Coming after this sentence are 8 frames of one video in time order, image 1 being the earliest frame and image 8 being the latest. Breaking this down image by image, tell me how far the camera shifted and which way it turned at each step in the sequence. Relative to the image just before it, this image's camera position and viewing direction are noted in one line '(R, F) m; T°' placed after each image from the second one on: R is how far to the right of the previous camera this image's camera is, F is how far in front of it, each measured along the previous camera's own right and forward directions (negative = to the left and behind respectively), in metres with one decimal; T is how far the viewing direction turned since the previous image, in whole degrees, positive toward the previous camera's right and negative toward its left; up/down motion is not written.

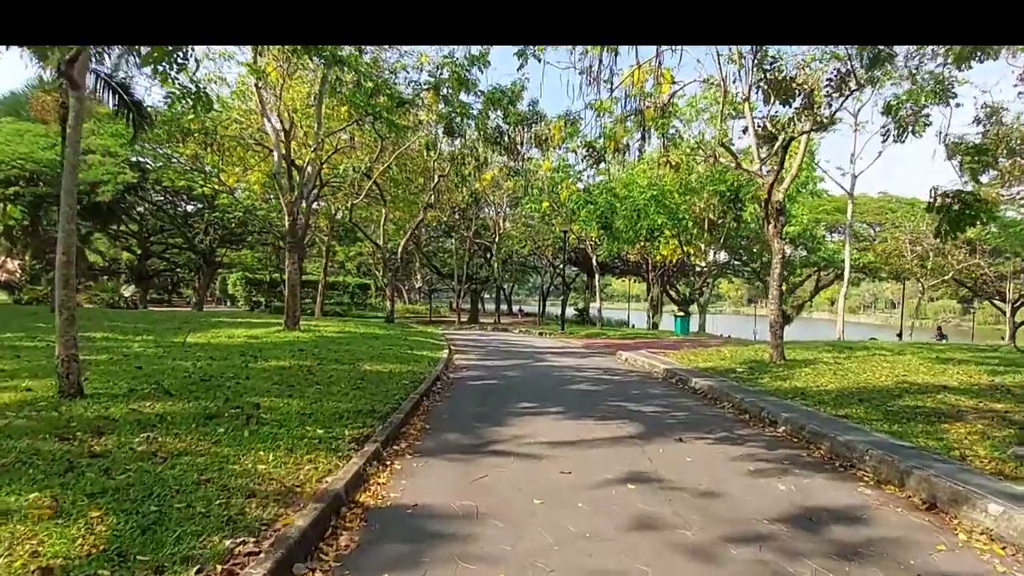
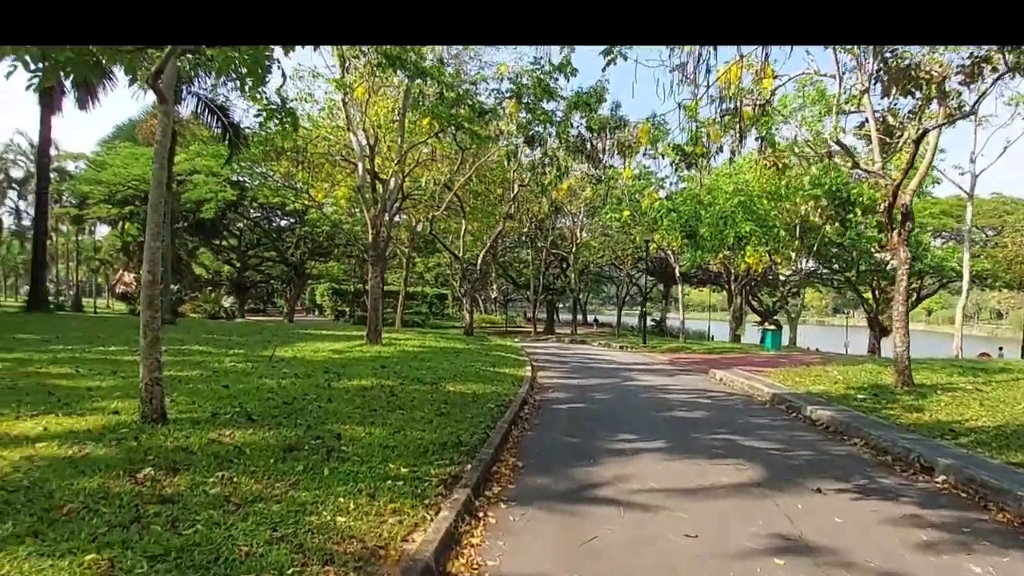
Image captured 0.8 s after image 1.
(-0.3, +0.9) m; -7°
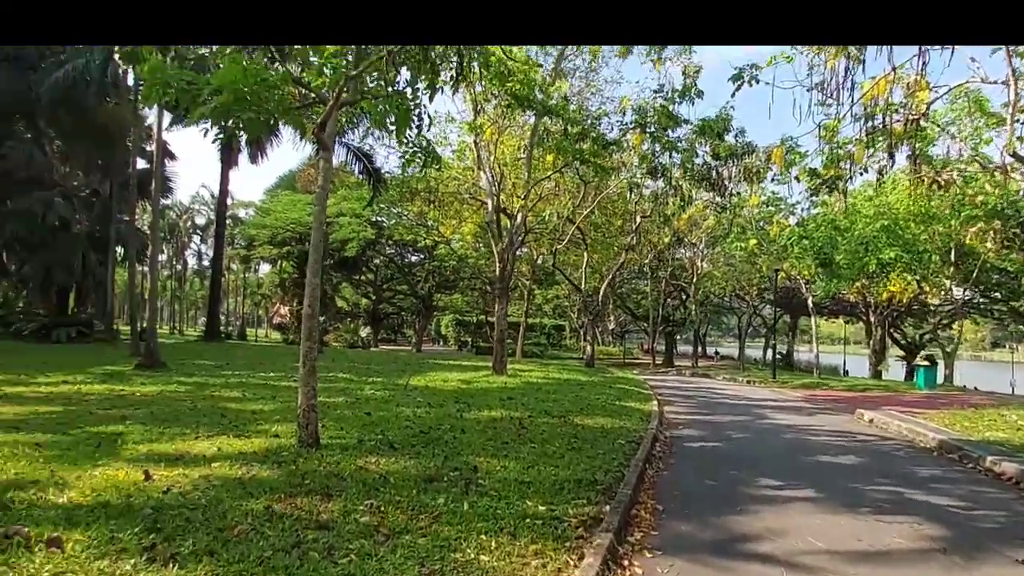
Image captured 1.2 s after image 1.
(-0.3, +0.1) m; -11°
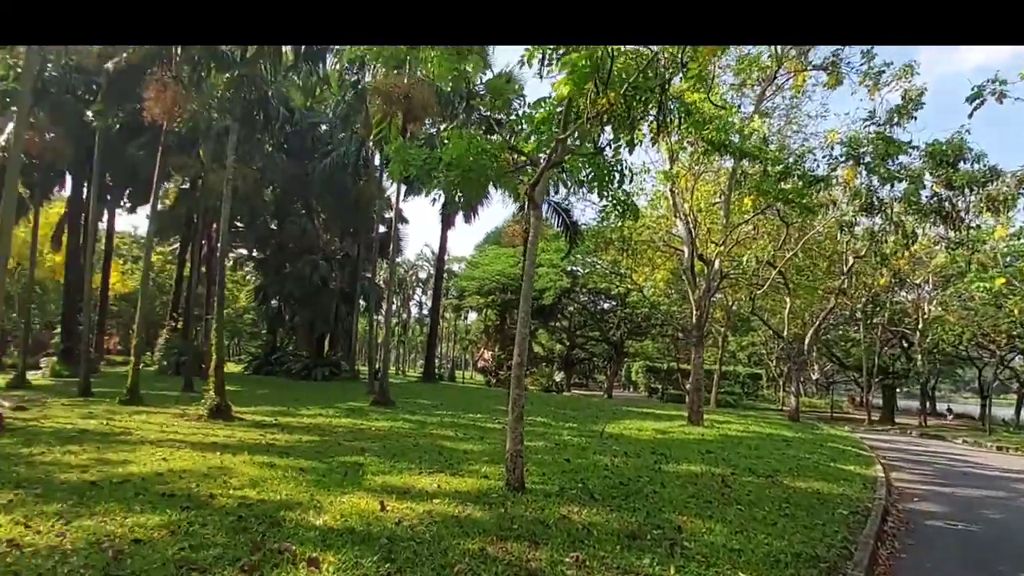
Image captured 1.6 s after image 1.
(-0.3, -0.2) m; -17°
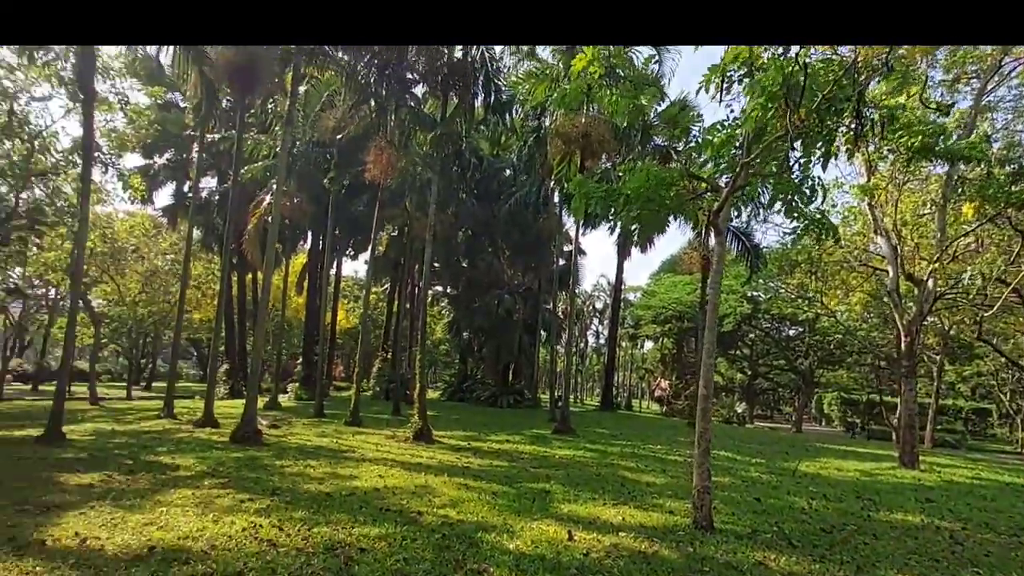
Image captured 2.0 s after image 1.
(-0.2, -0.2) m; -16°
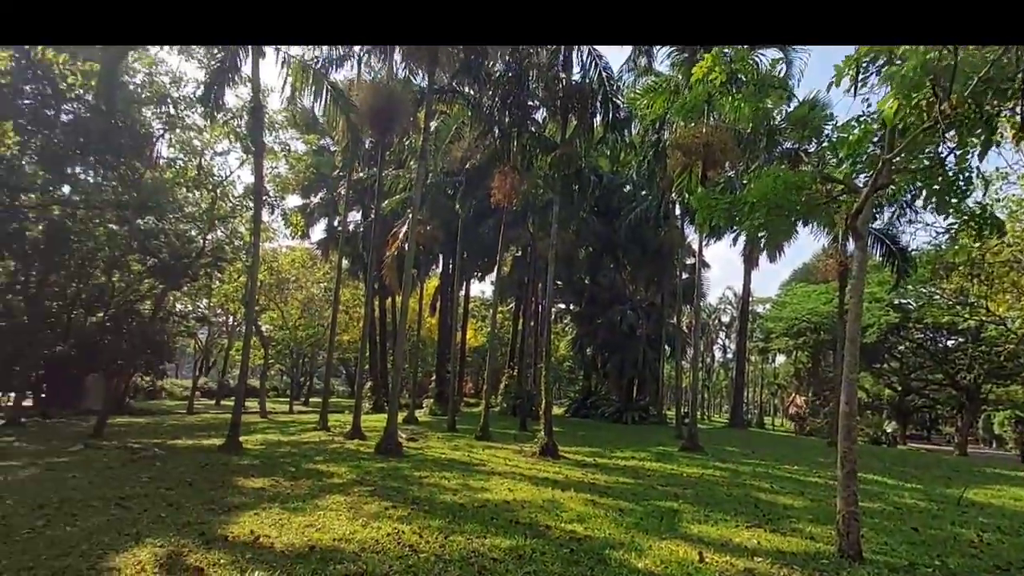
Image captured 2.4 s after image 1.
(0.0, -0.2) m; -11°
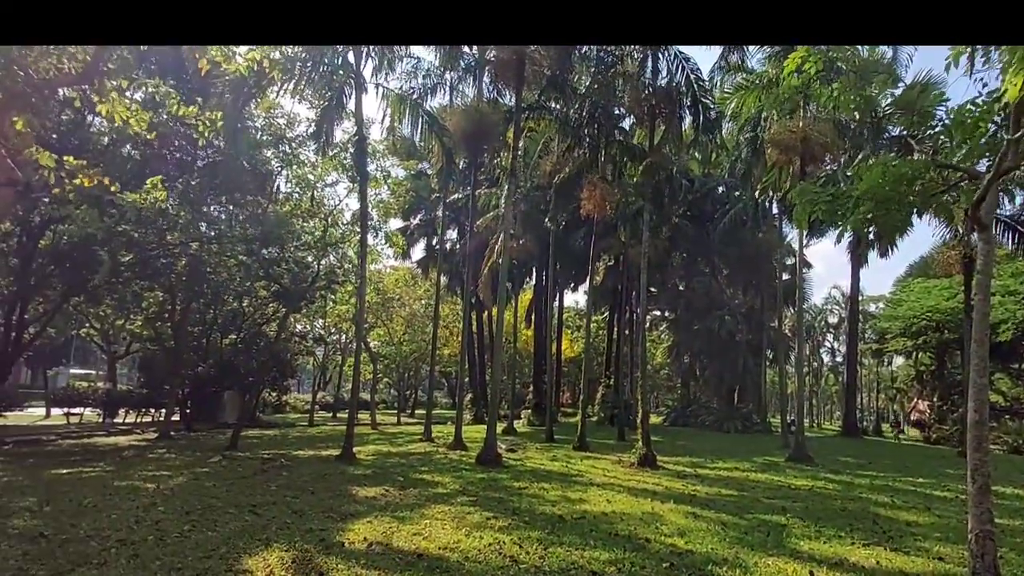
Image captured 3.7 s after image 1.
(+0.1, -0.2) m; -9°
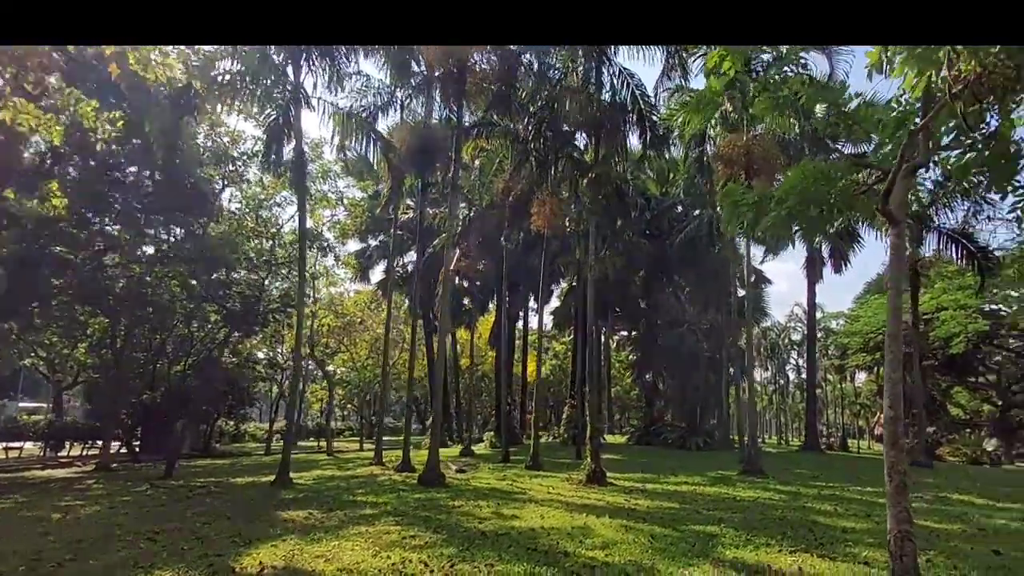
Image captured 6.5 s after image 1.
(+0.7, +0.2) m; +2°
